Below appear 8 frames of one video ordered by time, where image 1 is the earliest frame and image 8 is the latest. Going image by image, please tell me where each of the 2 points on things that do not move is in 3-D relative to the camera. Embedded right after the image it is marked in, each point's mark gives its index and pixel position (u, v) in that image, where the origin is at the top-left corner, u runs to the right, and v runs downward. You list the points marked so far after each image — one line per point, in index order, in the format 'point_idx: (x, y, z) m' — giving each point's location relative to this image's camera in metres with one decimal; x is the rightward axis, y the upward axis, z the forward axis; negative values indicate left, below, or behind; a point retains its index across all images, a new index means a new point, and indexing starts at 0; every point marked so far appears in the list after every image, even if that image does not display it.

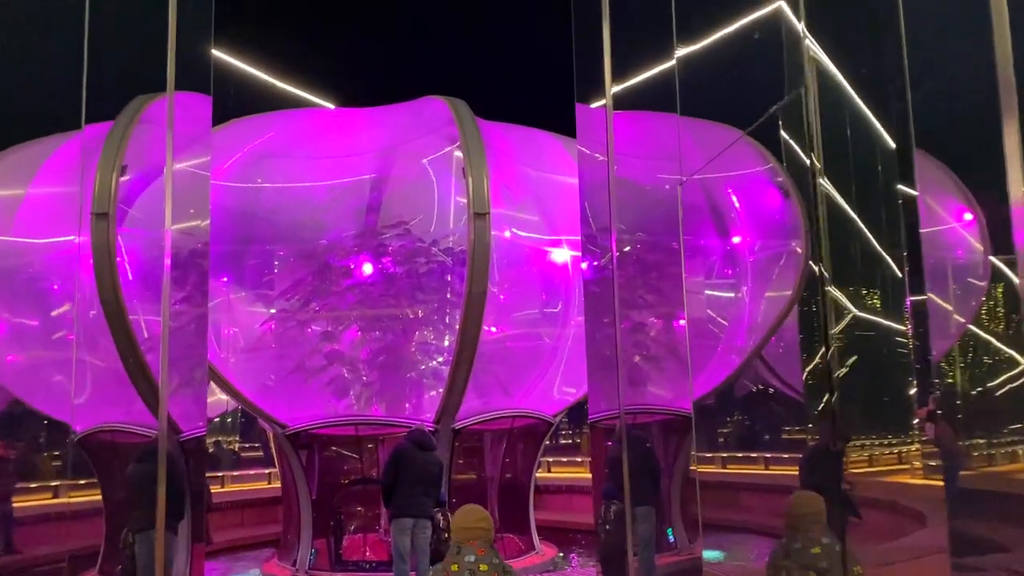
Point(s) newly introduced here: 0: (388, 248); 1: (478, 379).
0: (-1.6, +0.5, +10.5) m
1: (-0.4, -1.2, +10.4) m
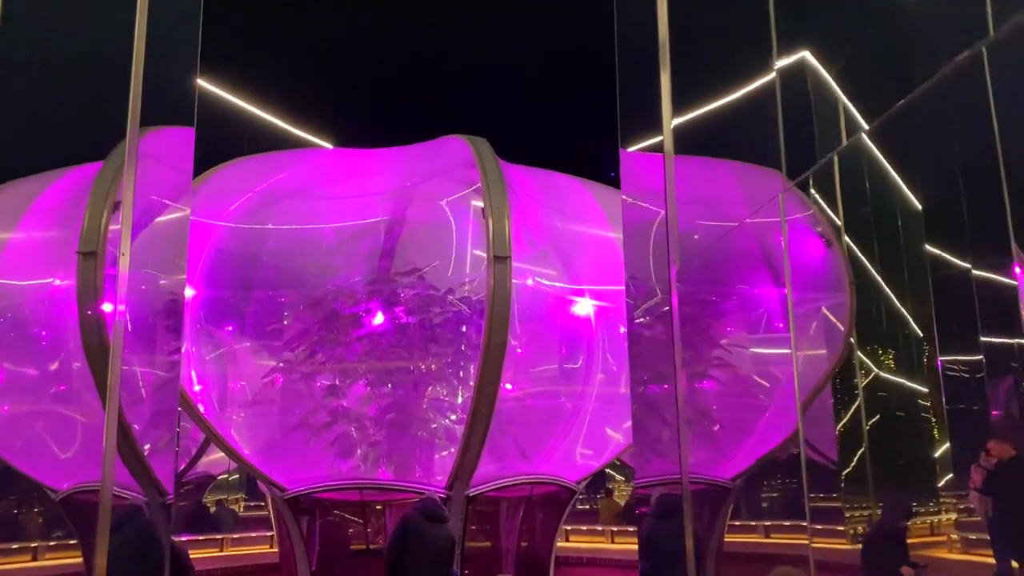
0: (-1.3, -0.1, +9.8) m
1: (-0.2, -1.8, +9.6) m
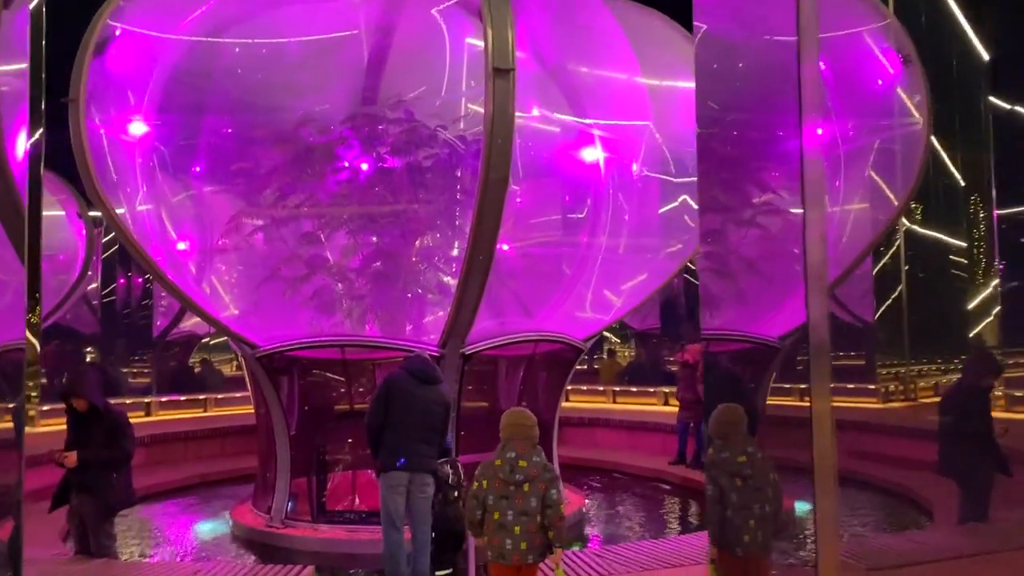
0: (-1.3, +1.6, +8.4) m
1: (-0.2, -0.1, +8.5) m
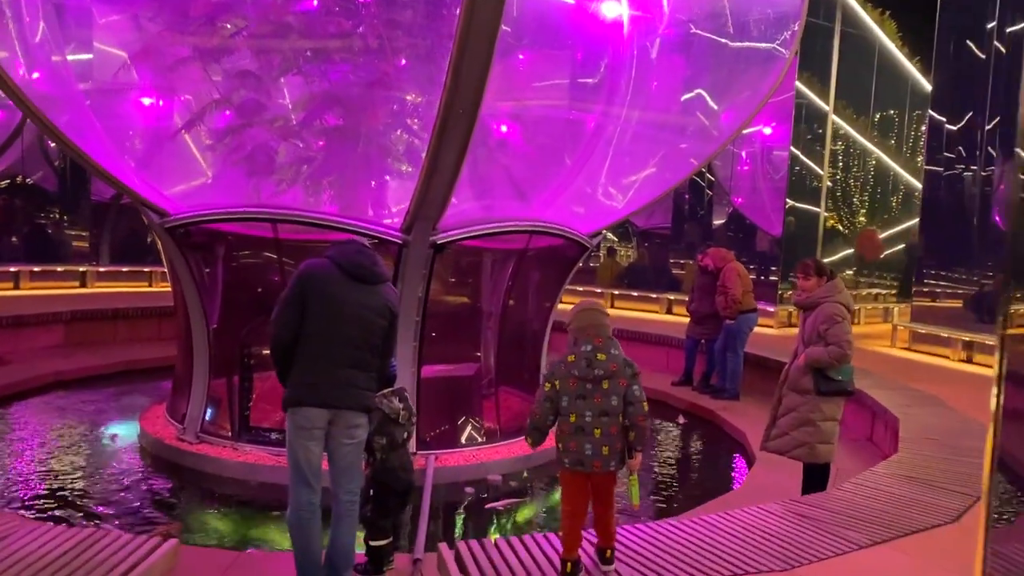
0: (-1.3, +2.7, +6.3) m
1: (-0.3, +0.9, +6.7) m
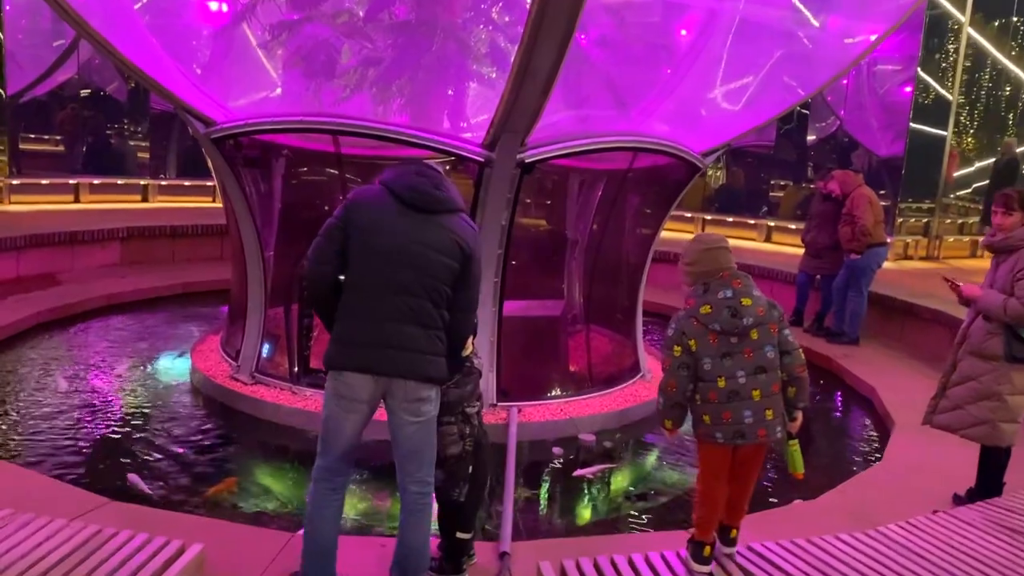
0: (-0.6, +3.1, +5.2) m
1: (+0.4, +1.4, +5.6) m
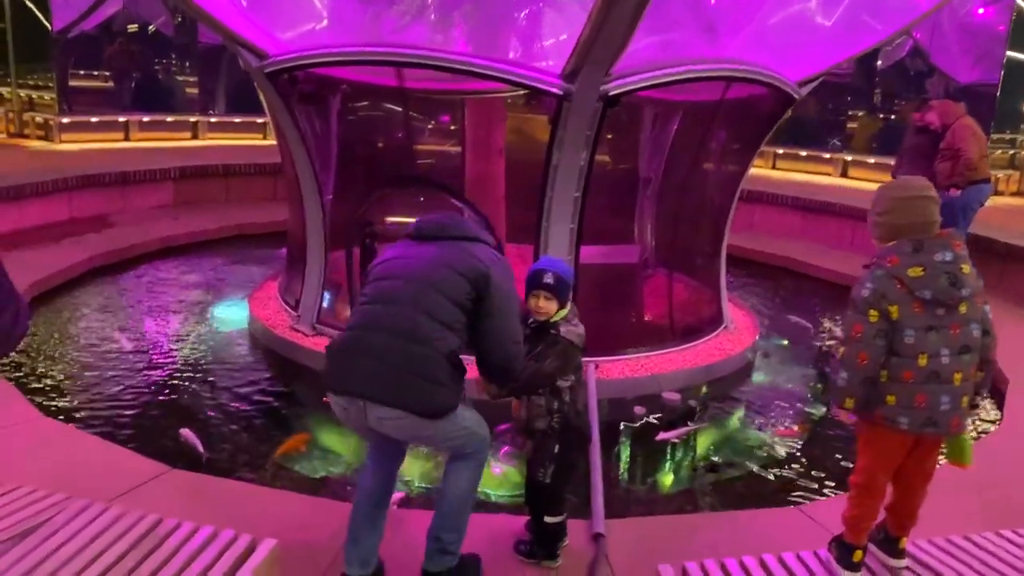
0: (-0.1, +3.4, +4.5) m
1: (+0.9, +1.8, +5.0) m
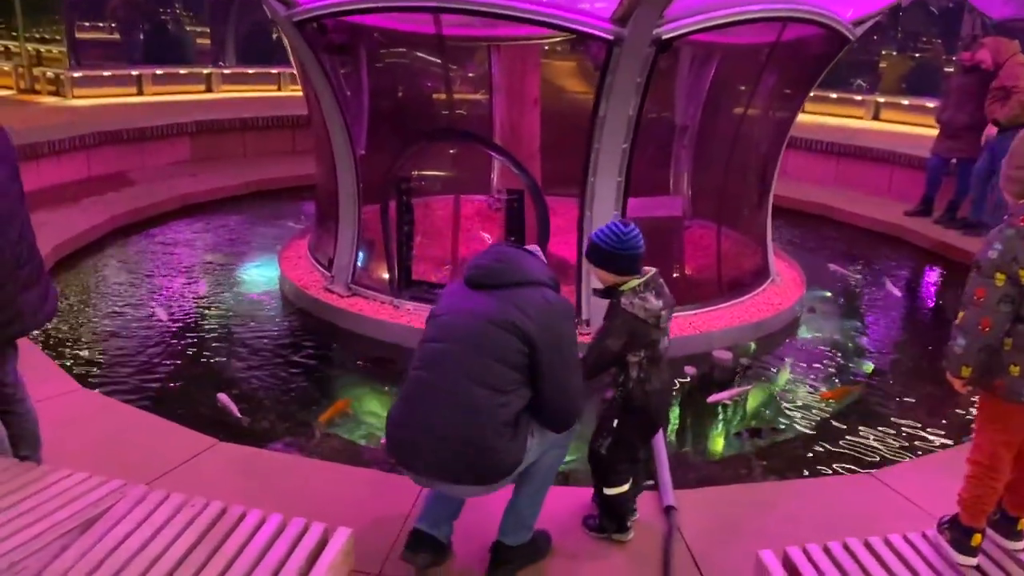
0: (+0.1, +3.6, +4.1) m
1: (+1.1, +2.0, +4.7) m
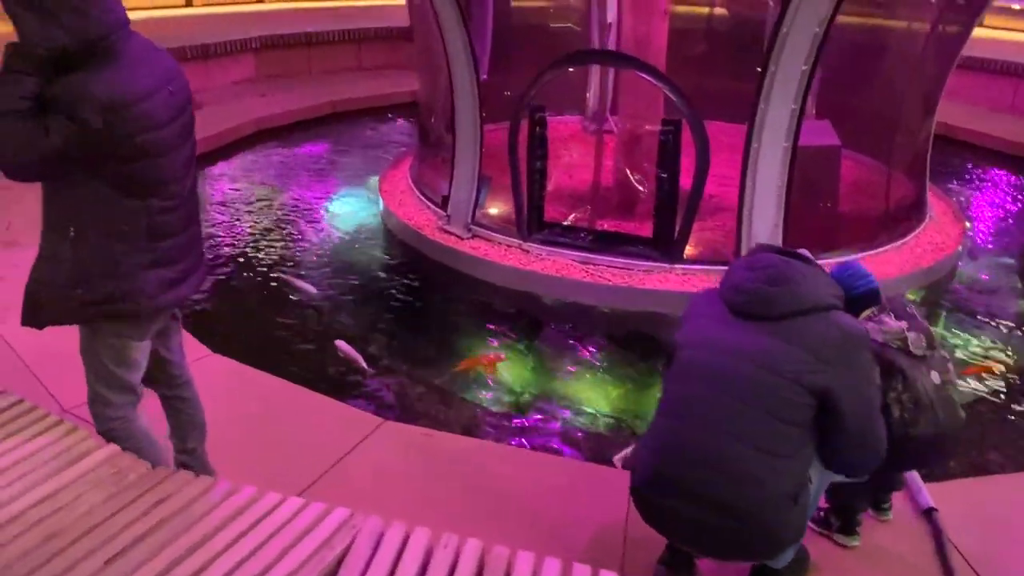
0: (+0.8, +3.8, +3.2) m
1: (+1.9, +2.3, +3.9) m
